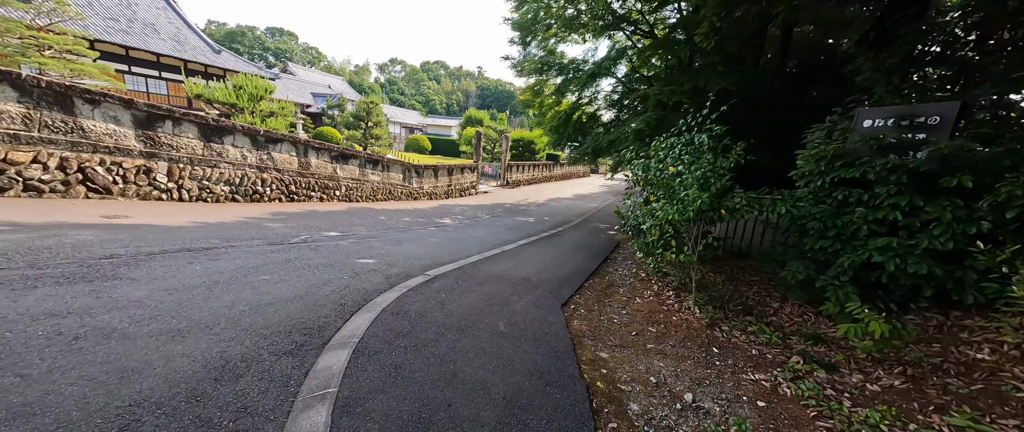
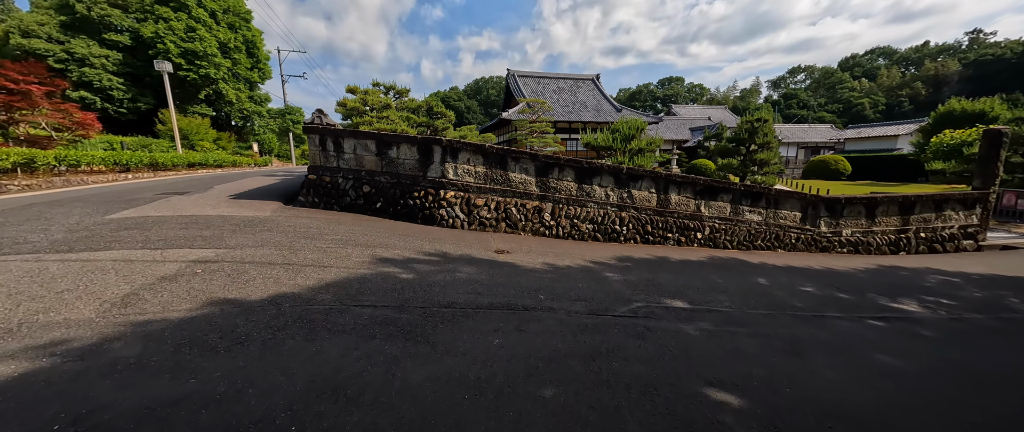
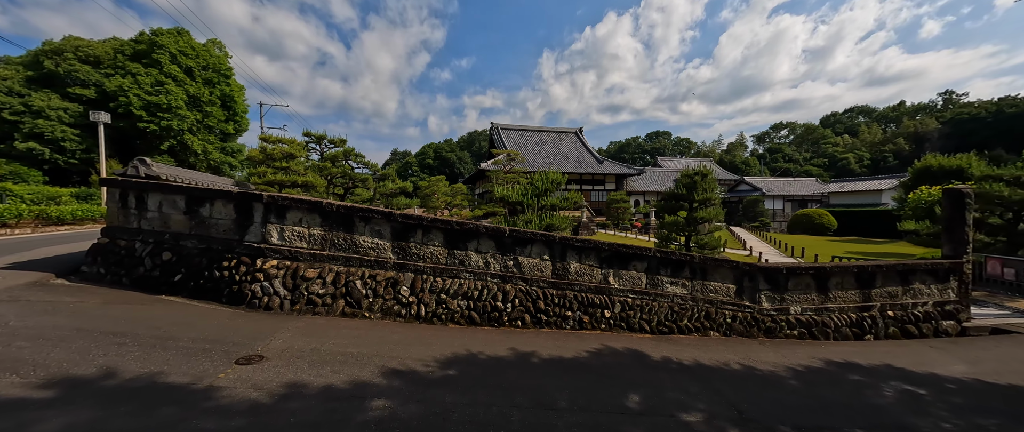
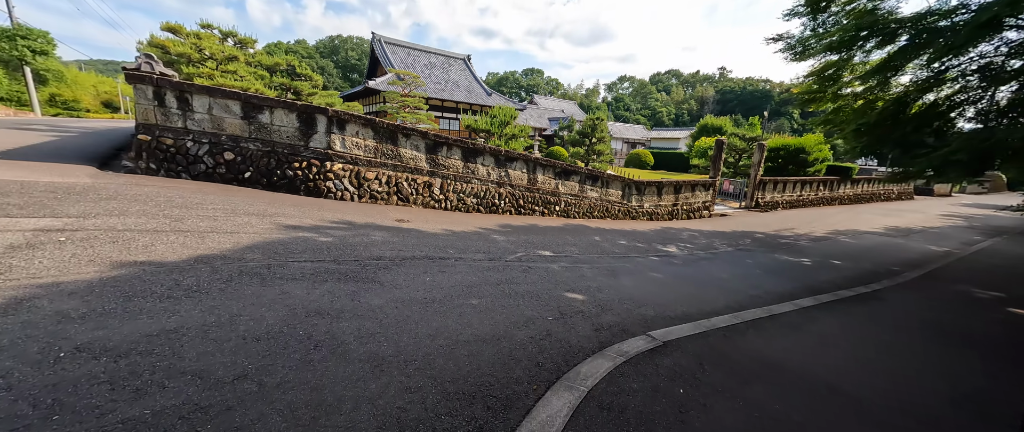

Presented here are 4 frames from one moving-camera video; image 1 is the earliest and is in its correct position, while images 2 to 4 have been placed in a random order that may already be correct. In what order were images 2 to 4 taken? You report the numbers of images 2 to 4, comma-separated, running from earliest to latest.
4, 2, 3
